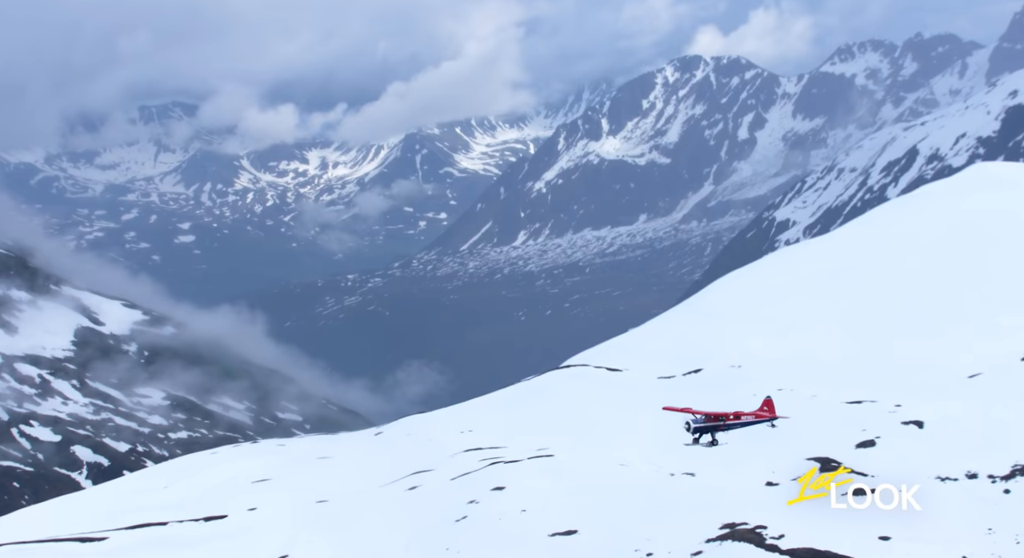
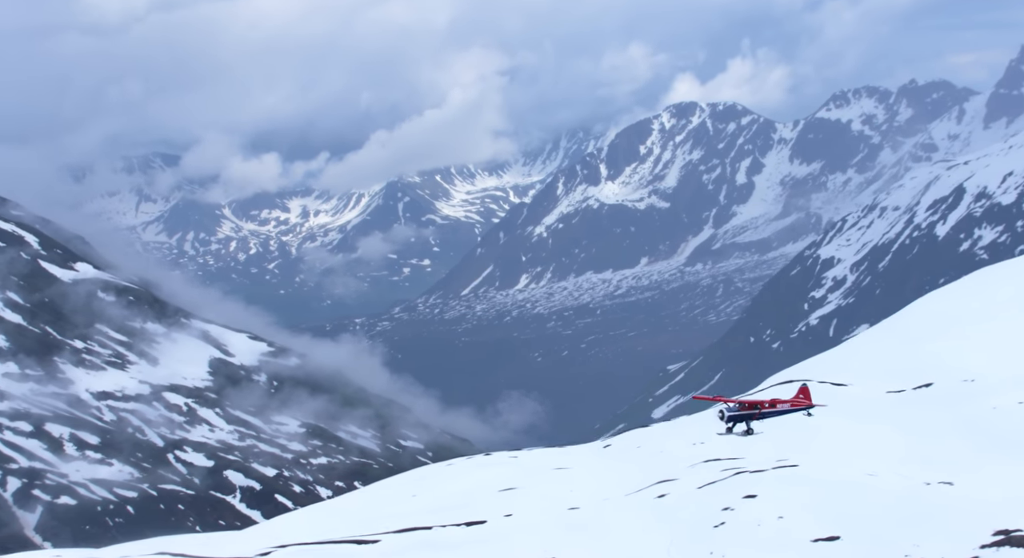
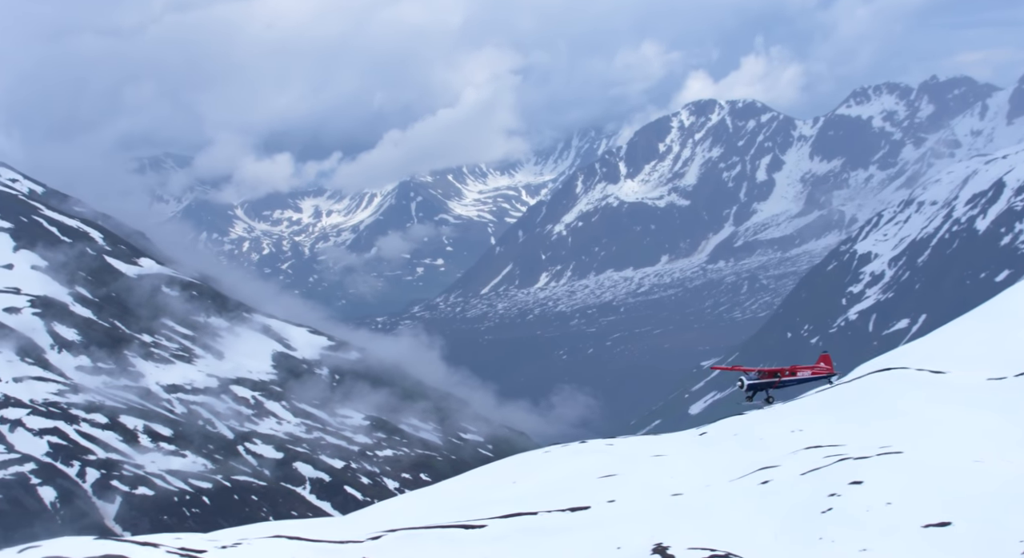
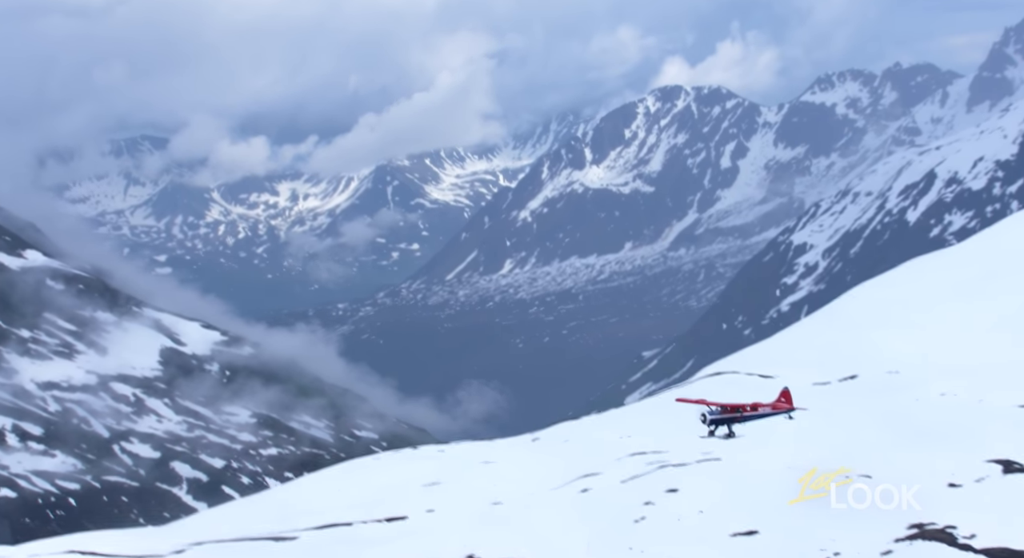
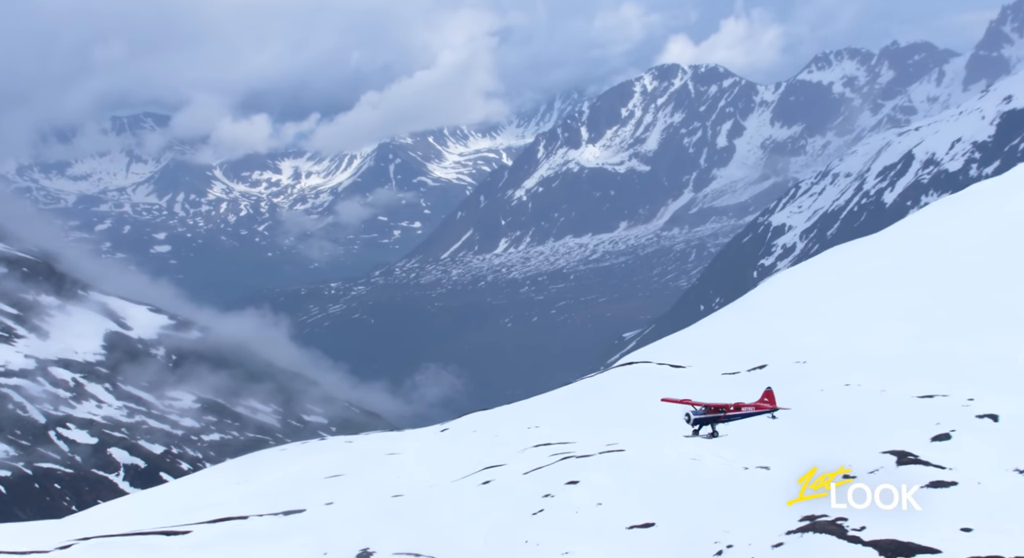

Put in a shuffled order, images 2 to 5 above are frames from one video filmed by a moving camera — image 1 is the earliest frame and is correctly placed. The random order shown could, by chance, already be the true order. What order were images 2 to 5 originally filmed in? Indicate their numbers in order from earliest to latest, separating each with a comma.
5, 4, 2, 3
